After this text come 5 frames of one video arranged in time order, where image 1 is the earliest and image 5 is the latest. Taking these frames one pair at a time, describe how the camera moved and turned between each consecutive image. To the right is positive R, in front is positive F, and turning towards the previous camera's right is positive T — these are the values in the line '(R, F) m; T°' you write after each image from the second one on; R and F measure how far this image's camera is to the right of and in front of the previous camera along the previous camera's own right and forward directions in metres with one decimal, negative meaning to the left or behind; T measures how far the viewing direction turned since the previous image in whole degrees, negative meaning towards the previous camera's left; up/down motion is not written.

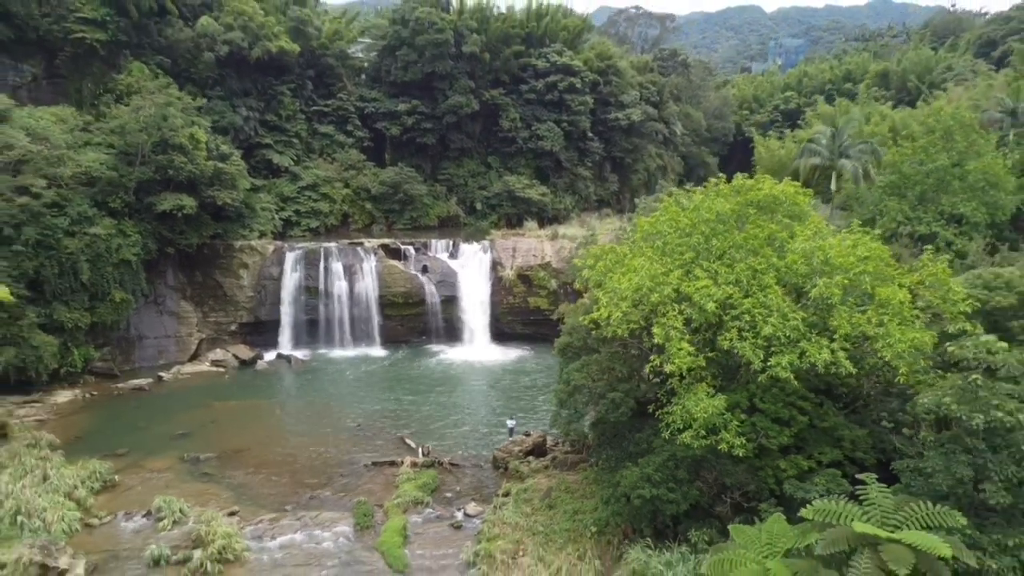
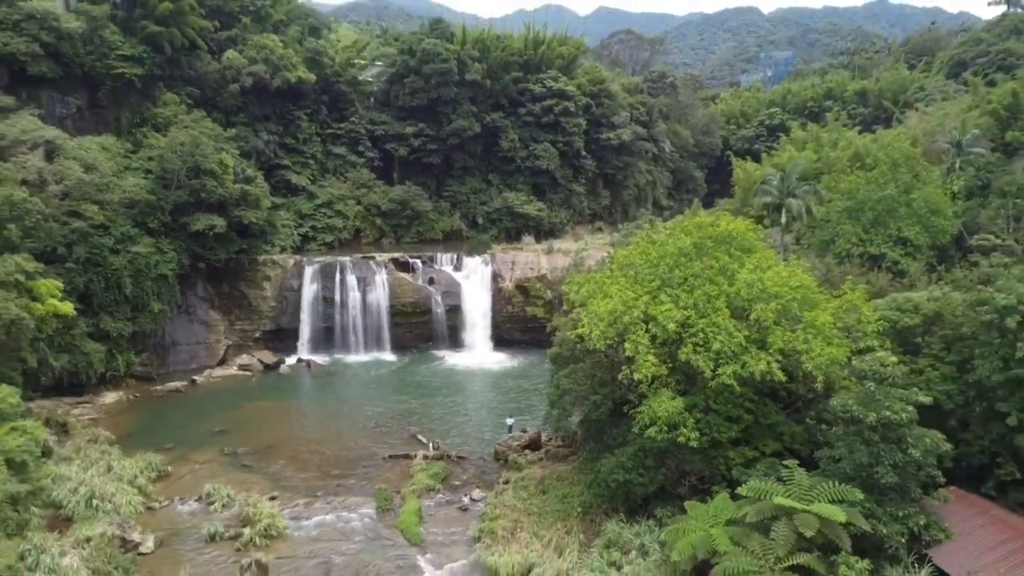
(0.0, -2.4) m; 0°
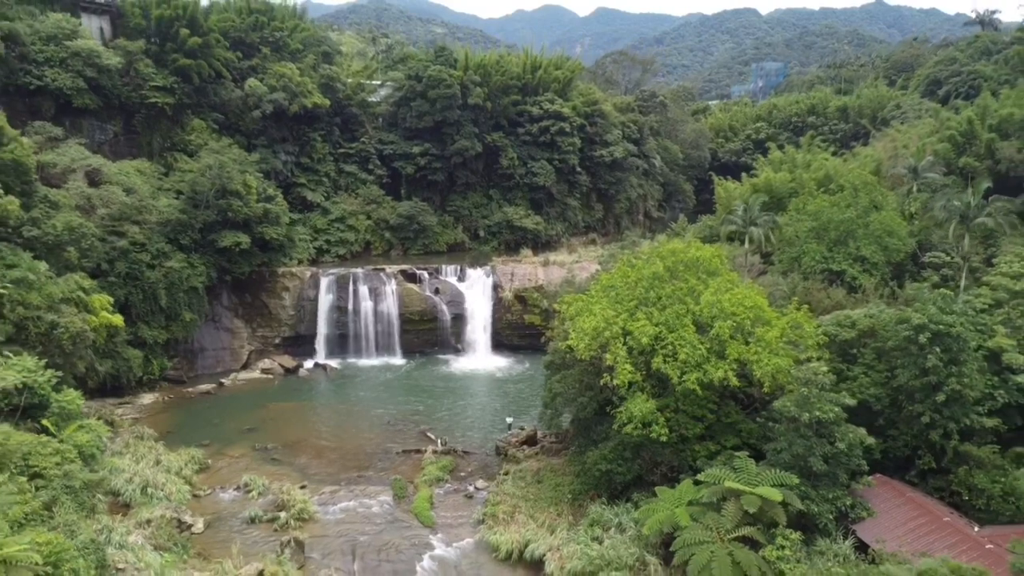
(0.0, -2.3) m; 0°
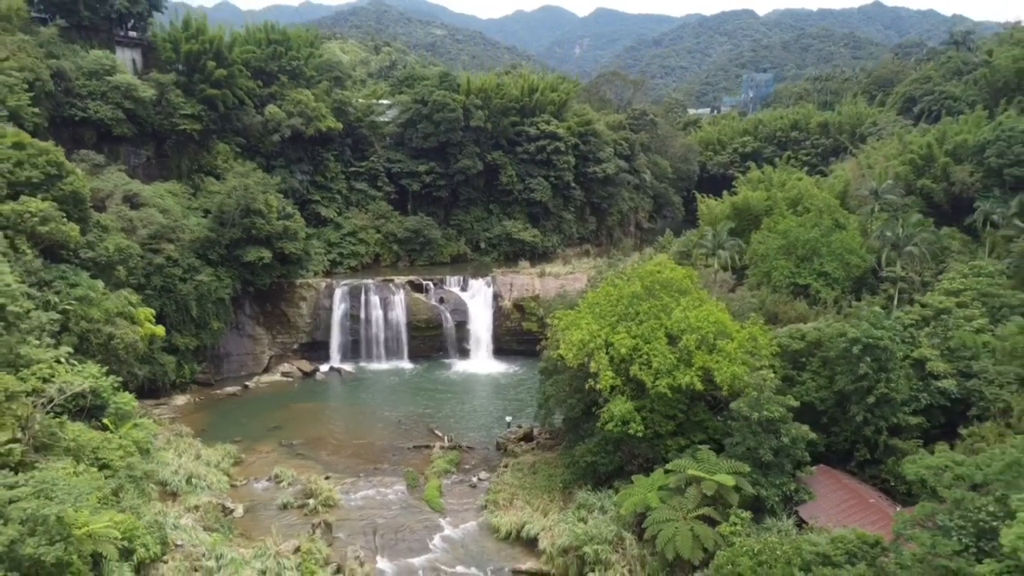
(0.0, -2.5) m; 0°
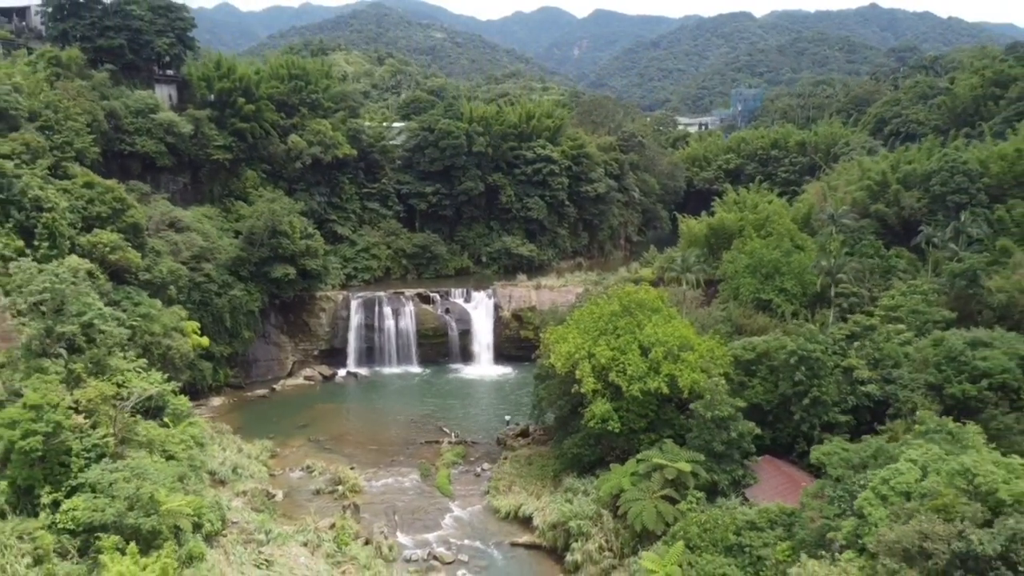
(0.0, -3.5) m; 0°
